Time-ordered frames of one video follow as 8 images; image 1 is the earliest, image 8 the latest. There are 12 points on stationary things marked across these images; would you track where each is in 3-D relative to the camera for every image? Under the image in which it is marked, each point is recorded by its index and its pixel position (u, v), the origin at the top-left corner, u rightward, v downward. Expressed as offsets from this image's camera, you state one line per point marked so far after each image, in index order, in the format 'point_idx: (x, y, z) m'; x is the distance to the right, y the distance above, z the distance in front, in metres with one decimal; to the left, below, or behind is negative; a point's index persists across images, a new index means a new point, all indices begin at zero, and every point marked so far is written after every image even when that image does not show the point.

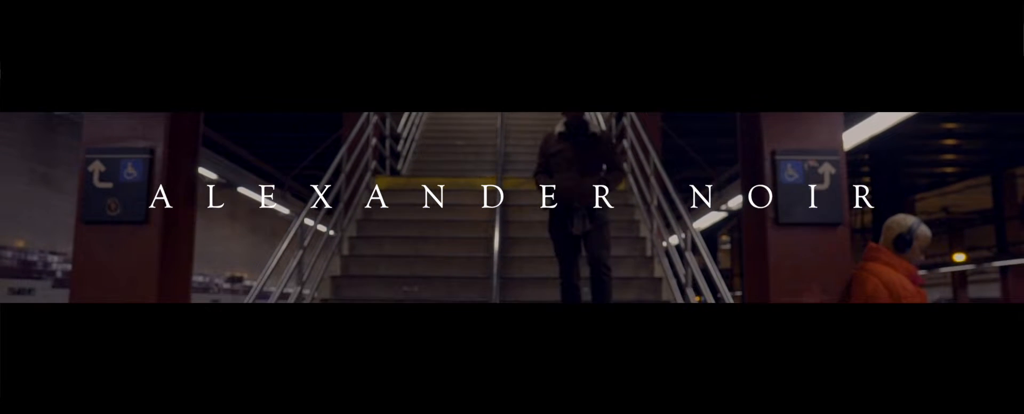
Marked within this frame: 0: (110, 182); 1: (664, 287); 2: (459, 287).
0: (-1.9, +0.1, +3.6) m
1: (+1.1, -0.6, +5.7) m
2: (-0.4, -0.6, +6.0) m
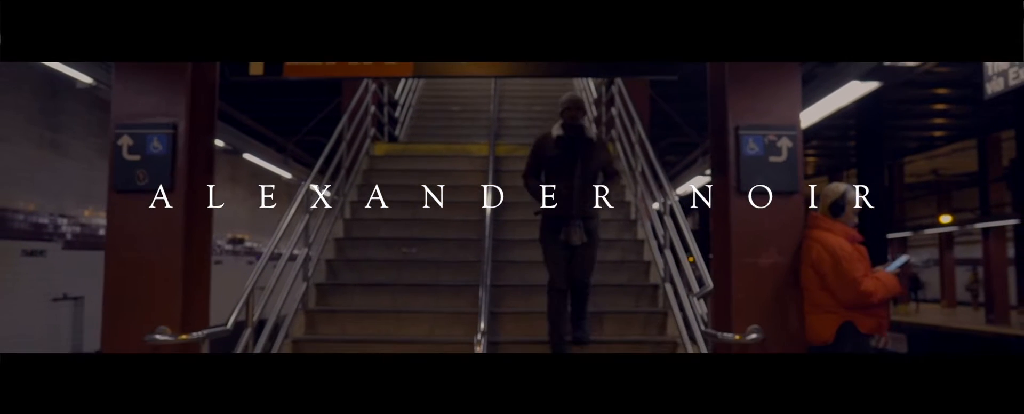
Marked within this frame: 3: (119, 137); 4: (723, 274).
0: (-2.0, +0.3, +3.9) m
1: (+1.1, -0.3, +6.1) m
2: (-0.5, -0.4, +6.4) m
3: (-2.1, +0.4, +4.0) m
4: (+1.1, -0.4, +3.9) m
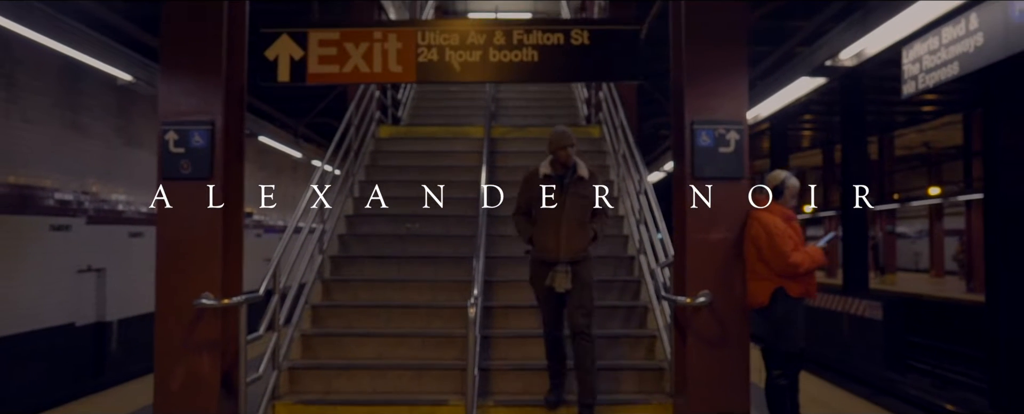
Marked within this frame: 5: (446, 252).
0: (-2.0, +0.4, +4.6) m
1: (+1.0, -0.2, +6.8) m
2: (-0.5, -0.2, +7.1) m
3: (-2.1, +0.5, +4.6) m
4: (+1.0, -0.3, +4.6) m
5: (-0.6, -0.4, +6.7) m
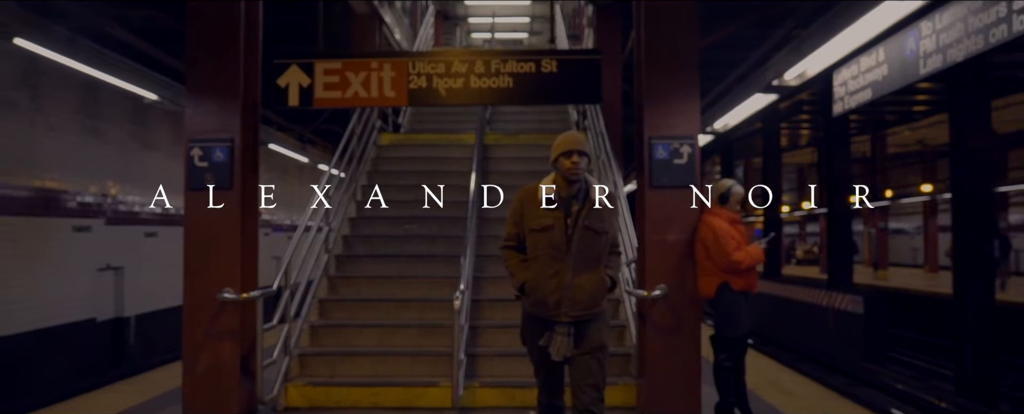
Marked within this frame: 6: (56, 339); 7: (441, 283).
0: (-2.2, +0.3, +5.2) m
1: (+0.9, -0.2, +7.4) m
2: (-0.6, -0.2, +7.7) m
3: (-2.3, +0.4, +5.3) m
4: (+0.9, -0.3, +5.2) m
5: (-0.7, -0.4, +7.4) m
6: (-4.6, -1.4, +7.4) m
7: (-0.6, -0.7, +6.7) m
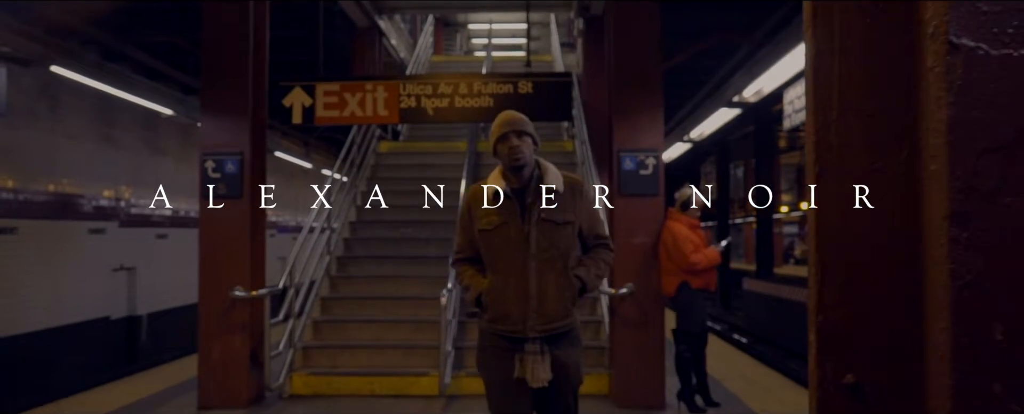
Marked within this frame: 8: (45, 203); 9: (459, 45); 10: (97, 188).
0: (-2.3, +0.3, +5.8) m
1: (+0.8, -0.2, +7.9) m
2: (-0.8, -0.2, +8.3) m
3: (-2.4, +0.4, +5.8) m
4: (+0.8, -0.3, +5.8) m
5: (-0.8, -0.5, +7.9) m
6: (-4.7, -1.4, +8.0) m
7: (-0.8, -0.7, +7.3) m
8: (-4.6, 0.0, +7.3) m
9: (-1.4, +4.2, +19.5) m
10: (-4.6, +0.2, +8.3) m
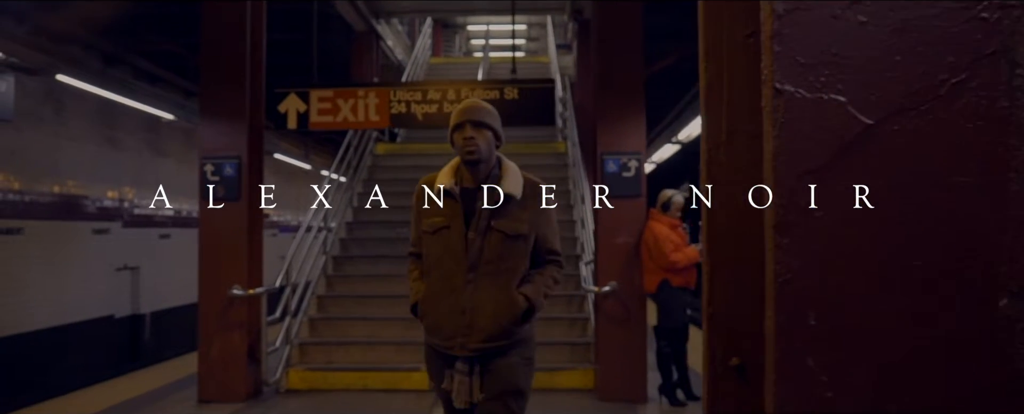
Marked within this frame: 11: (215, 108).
0: (-2.4, +0.2, +6.0) m
1: (+0.7, -0.2, +8.2) m
2: (-0.8, -0.2, +8.5) m
3: (-2.5, +0.3, +6.1) m
4: (+0.7, -0.4, +6.0) m
5: (-0.9, -0.5, +8.1) m
6: (-4.8, -1.4, +8.2) m
7: (-0.9, -0.7, +7.5) m
8: (-4.7, 0.0, +7.6) m
9: (-1.4, +4.3, +19.7) m
10: (-4.7, +0.2, +8.5) m
11: (-2.4, +0.8, +6.1) m
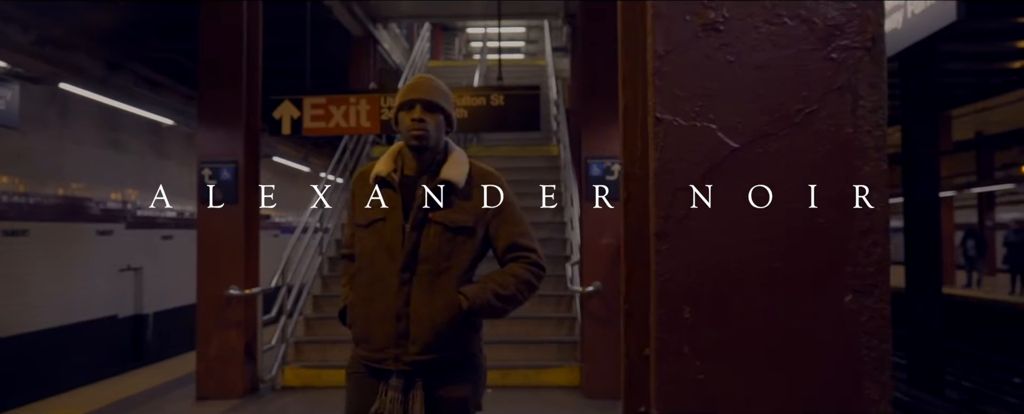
0: (-2.5, +0.2, +6.2) m
1: (+0.6, -0.2, +8.4) m
2: (-0.9, -0.3, +8.7) m
3: (-2.6, +0.3, +6.3) m
4: (+0.6, -0.4, +6.2) m
5: (-1.0, -0.5, +8.3) m
6: (-4.9, -1.5, +8.4) m
7: (-0.9, -0.8, +7.7) m
8: (-4.8, 0.0, +7.8) m
9: (-1.5, +4.2, +19.9) m
10: (-4.8, +0.2, +8.7) m
11: (-2.5, +0.8, +6.3) m
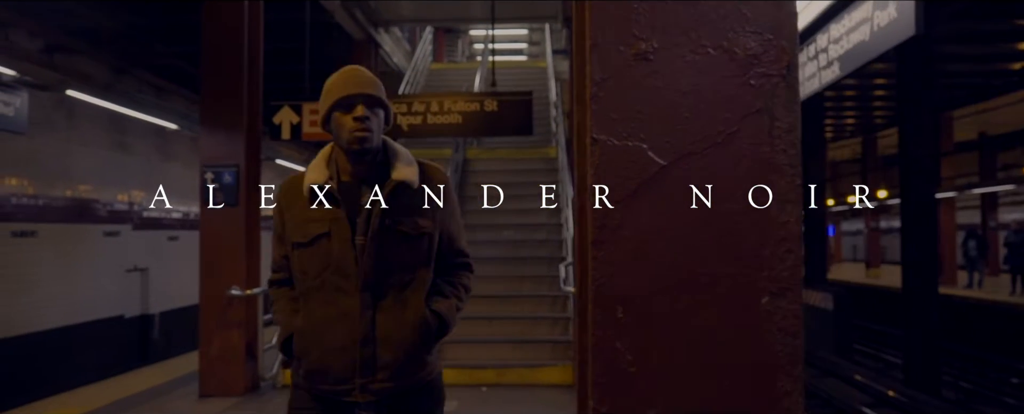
0: (-2.5, +0.2, +6.4) m
1: (+0.6, -0.3, +8.5) m
2: (-1.0, -0.3, +8.9) m
3: (-2.7, +0.3, +6.4) m
4: (+0.5, -0.4, +6.3) m
5: (-1.0, -0.5, +8.5) m
6: (-4.9, -1.5, +8.6) m
7: (-1.0, -0.8, +7.8) m
8: (-4.8, 0.0, +8.0) m
9: (-1.4, +4.2, +20.1) m
10: (-4.8, +0.1, +8.9) m
11: (-2.6, +0.8, +6.5) m
